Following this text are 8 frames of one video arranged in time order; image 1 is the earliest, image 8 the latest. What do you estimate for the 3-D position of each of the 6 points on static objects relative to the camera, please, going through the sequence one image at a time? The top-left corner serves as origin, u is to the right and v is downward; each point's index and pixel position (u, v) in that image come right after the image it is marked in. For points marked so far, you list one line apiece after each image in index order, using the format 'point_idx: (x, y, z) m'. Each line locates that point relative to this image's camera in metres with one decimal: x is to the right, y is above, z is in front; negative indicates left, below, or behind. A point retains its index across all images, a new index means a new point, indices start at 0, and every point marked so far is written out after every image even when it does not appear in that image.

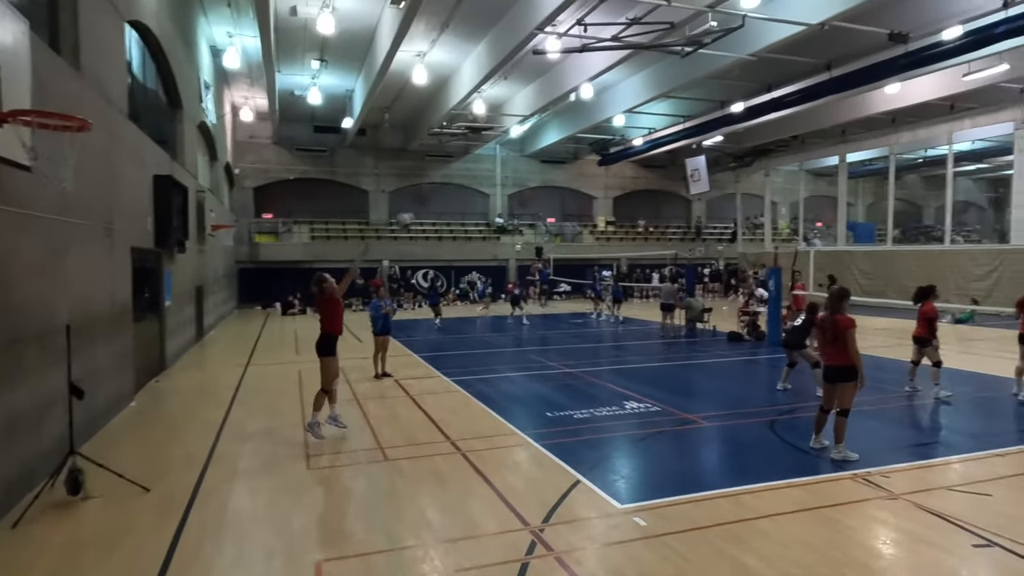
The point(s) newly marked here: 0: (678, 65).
0: (+4.2, +5.6, +16.0) m
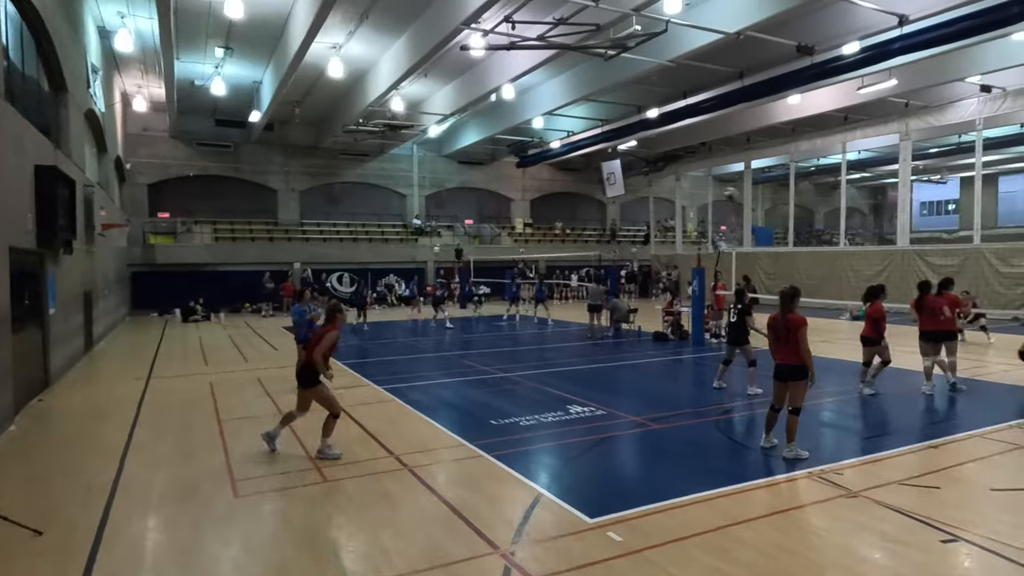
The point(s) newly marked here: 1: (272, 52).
0: (+2.2, +5.6, +16.1) m
1: (-6.3, +6.2, +16.6) m
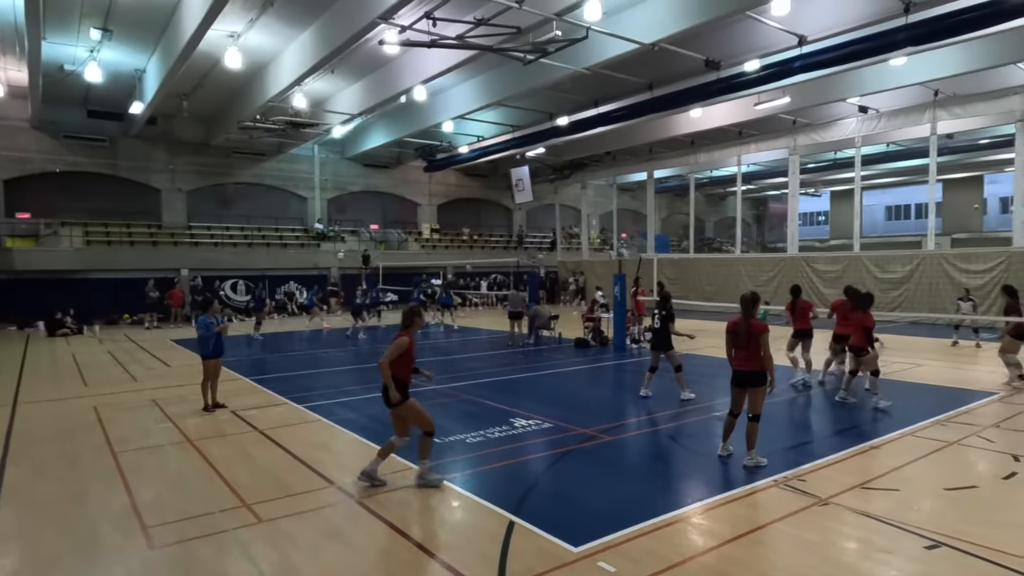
0: (+0.1, +5.4, +16.0) m
1: (-8.5, +6.0, +15.1) m
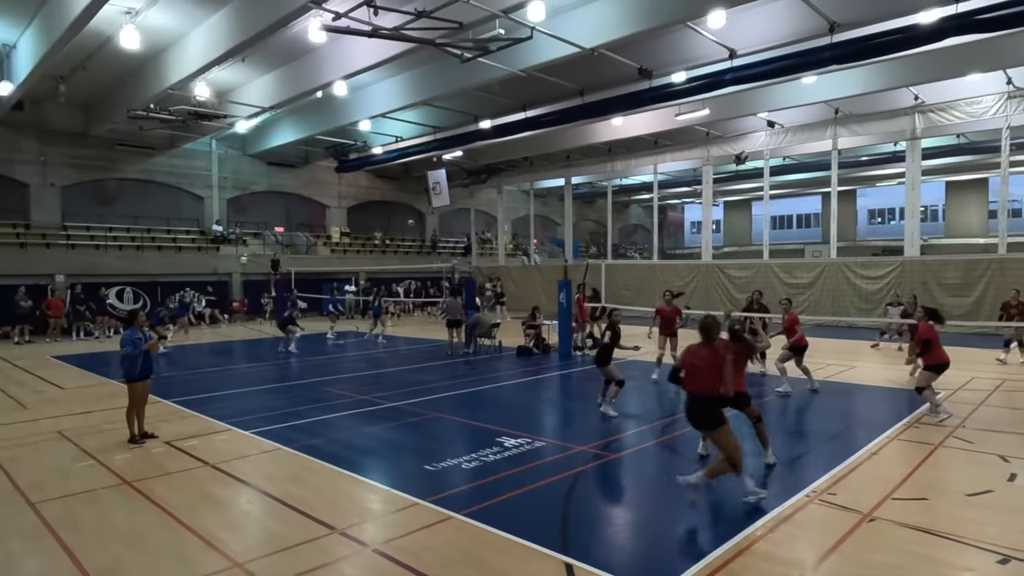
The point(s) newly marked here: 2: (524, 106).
0: (-1.6, +5.3, +15.4) m
1: (-9.9, +5.8, +13.2) m
2: (+0.4, +5.2, +18.1) m
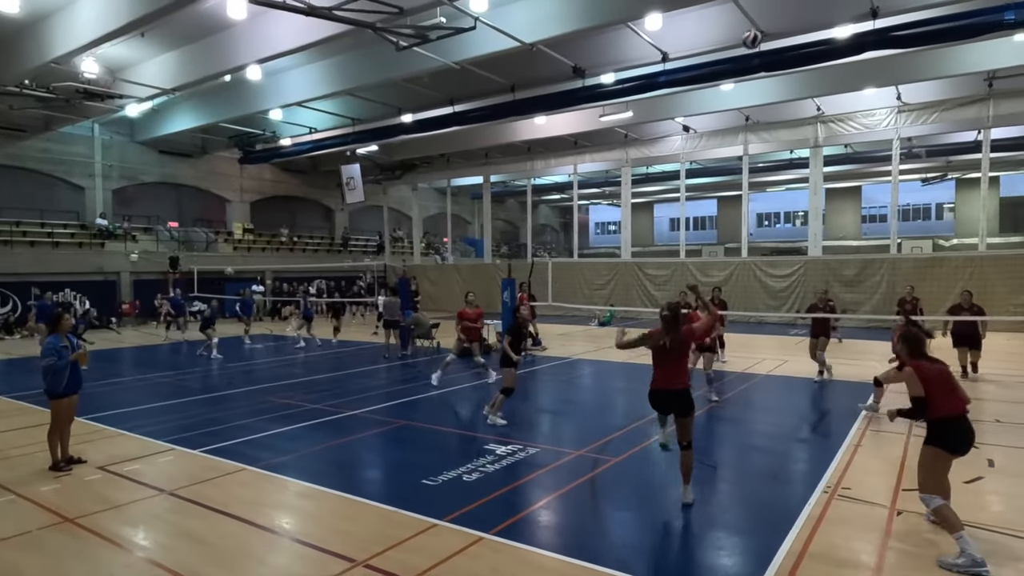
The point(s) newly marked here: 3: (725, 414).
0: (-3.2, +5.3, +14.7) m
1: (-11.1, +5.8, +11.1) m
2: (-1.7, +5.3, +17.7) m
3: (+3.2, -1.6, +8.6) m
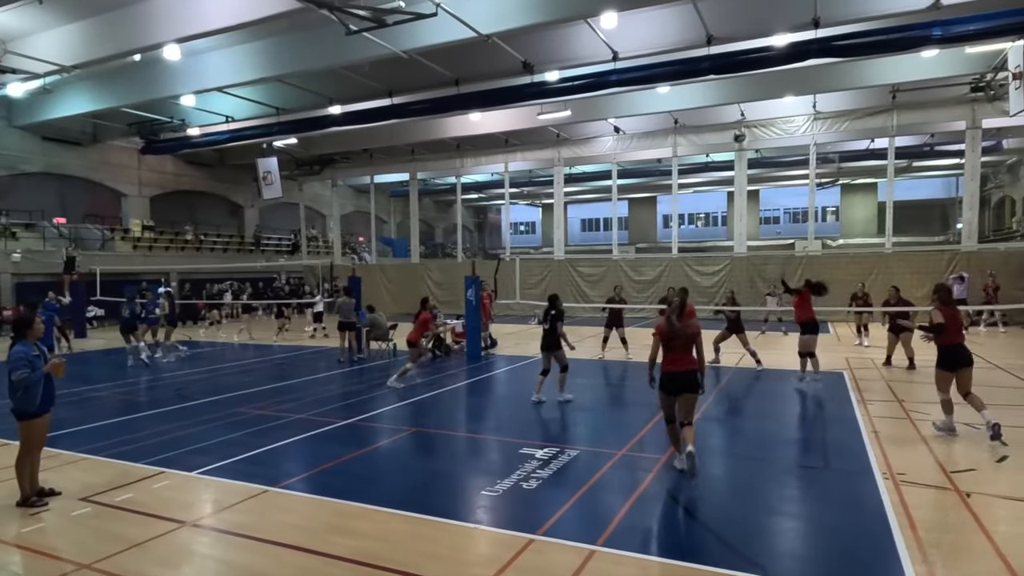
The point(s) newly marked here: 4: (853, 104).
0: (-4.4, +5.3, +13.8) m
1: (-11.5, +5.8, +9.0) m
2: (-3.3, +5.3, +16.9) m
3: (+3.0, -1.5, +8.7) m
4: (+9.7, +5.3, +18.0) m
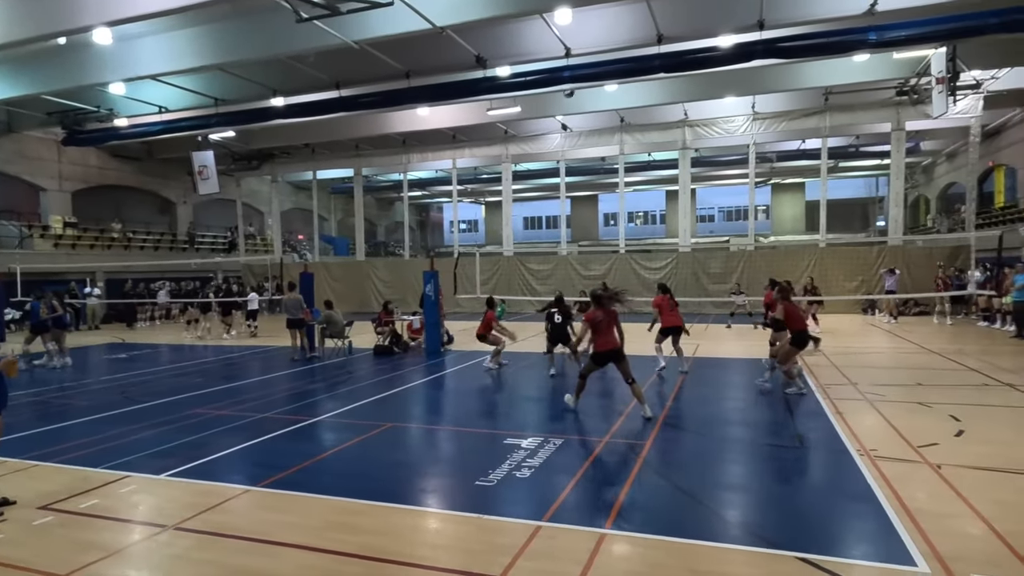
0: (-5.4, +5.3, +13.2) m
1: (-12.0, +5.7, +7.8) m
2: (-4.6, +5.3, +16.5) m
3: (+2.5, -1.4, +9.0) m
4: (+8.3, +5.5, +18.8) m
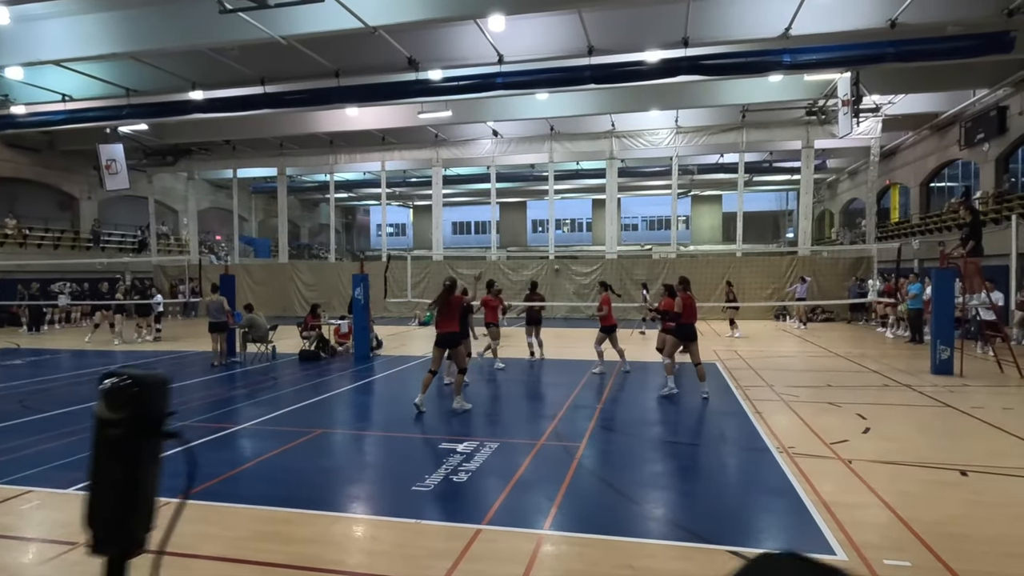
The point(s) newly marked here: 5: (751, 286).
0: (-6.7, +5.3, +12.6) m
1: (-12.7, +5.8, +6.4) m
2: (-6.4, +5.3, +15.9) m
3: (+1.5, -1.5, +9.2) m
4: (+6.2, +5.2, +19.7) m
5: (+7.5, 0.0, +19.9) m
